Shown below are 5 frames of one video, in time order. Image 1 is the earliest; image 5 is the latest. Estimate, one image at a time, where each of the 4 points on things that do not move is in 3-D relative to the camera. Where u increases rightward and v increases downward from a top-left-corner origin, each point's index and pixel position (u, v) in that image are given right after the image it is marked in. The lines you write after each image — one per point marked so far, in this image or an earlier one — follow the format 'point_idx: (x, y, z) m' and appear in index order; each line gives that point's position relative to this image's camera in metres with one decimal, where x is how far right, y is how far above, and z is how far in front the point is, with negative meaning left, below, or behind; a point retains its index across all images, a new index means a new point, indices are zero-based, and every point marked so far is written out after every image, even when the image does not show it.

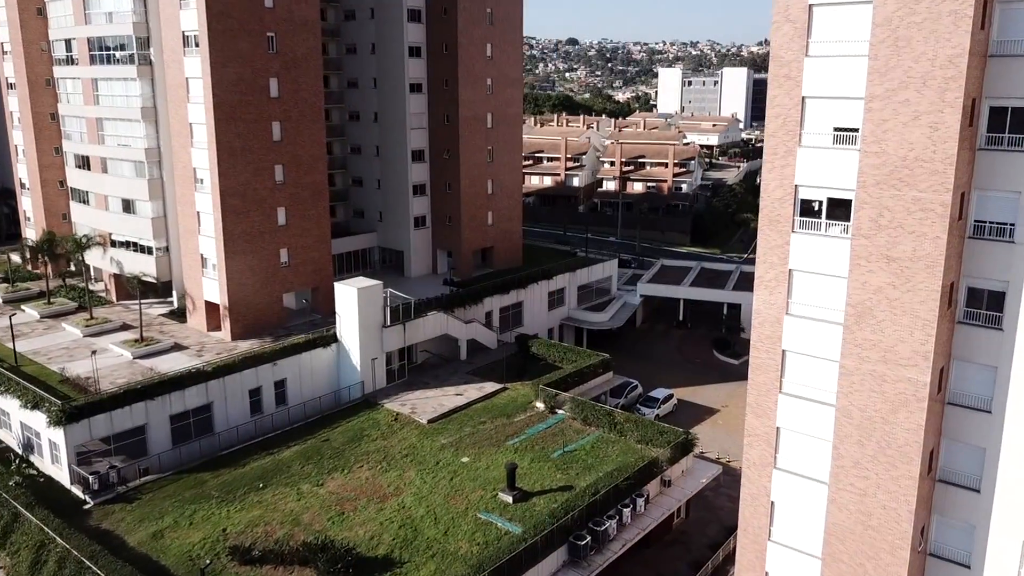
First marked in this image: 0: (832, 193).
0: (+5.3, +1.6, +20.7) m
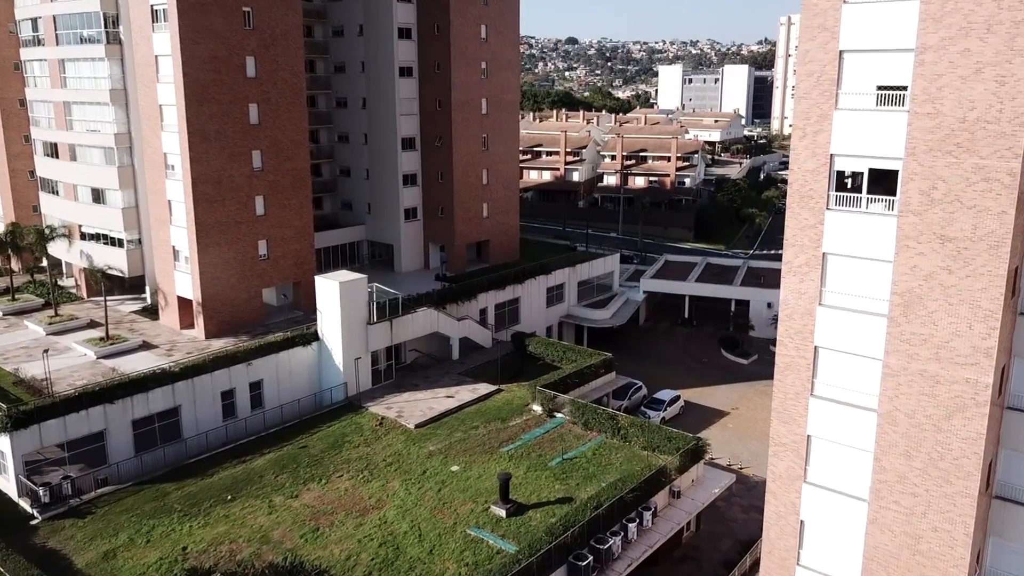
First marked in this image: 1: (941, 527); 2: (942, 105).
0: (+5.1, +1.8, +17.9) m
1: (+6.0, -3.4, +17.9) m
2: (+5.5, +2.3, +16.2) m
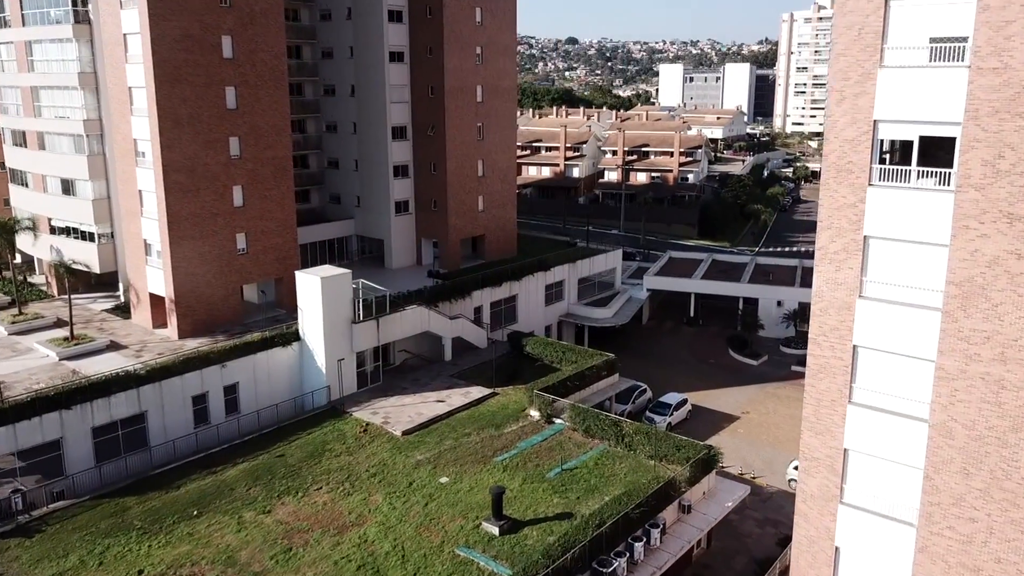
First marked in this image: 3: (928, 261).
0: (+5.0, +1.9, +15.4) m
1: (+5.9, -3.2, +15.4) m
2: (+5.3, +2.5, +13.7) m
3: (+5.2, +0.4, +15.8) m
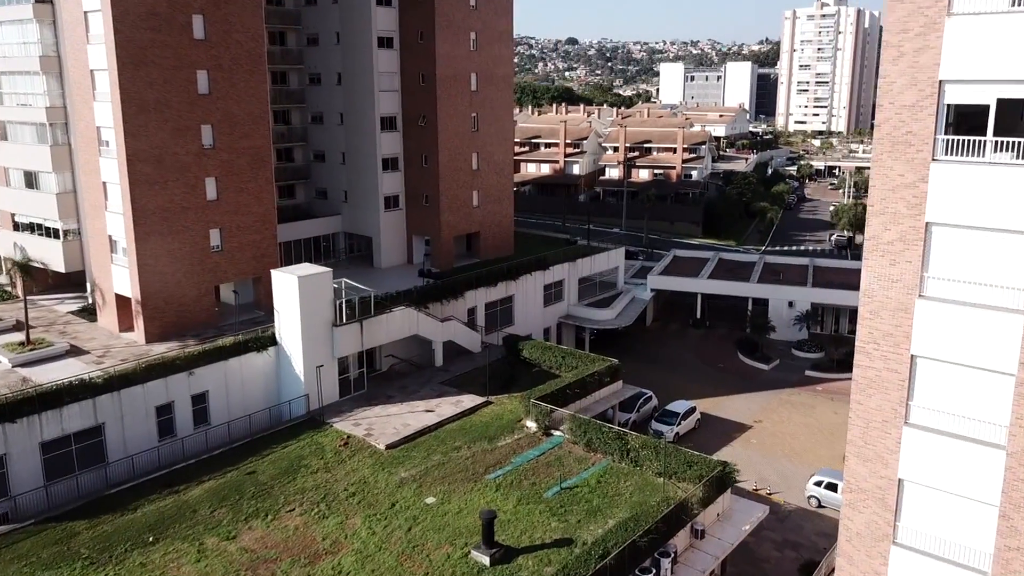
0: (+4.9, +1.9, +12.7) m
1: (+5.8, -3.2, +12.7) m
2: (+5.2, +2.5, +11.0) m
3: (+5.0, +0.4, +13.1) m
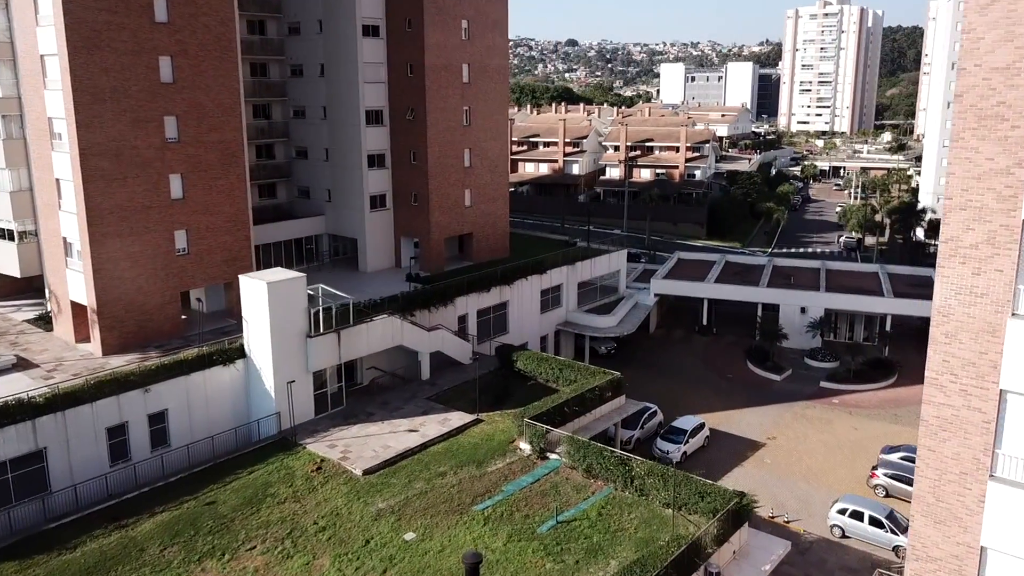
0: (+4.7, +1.8, +9.9) m
1: (+5.6, -3.3, +9.9) m
2: (+5.0, +2.4, +8.2) m
3: (+4.9, +0.2, +10.3) m
